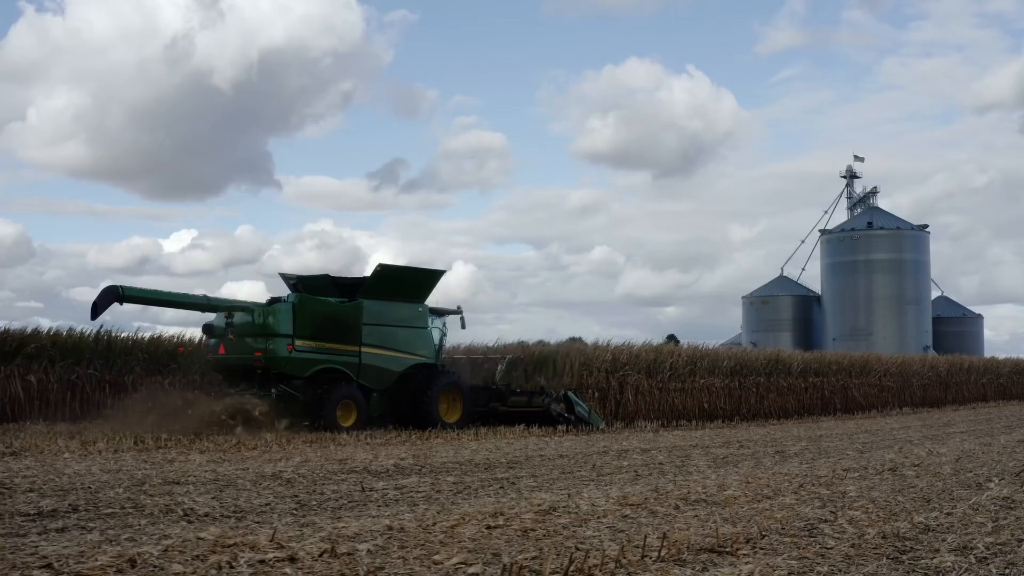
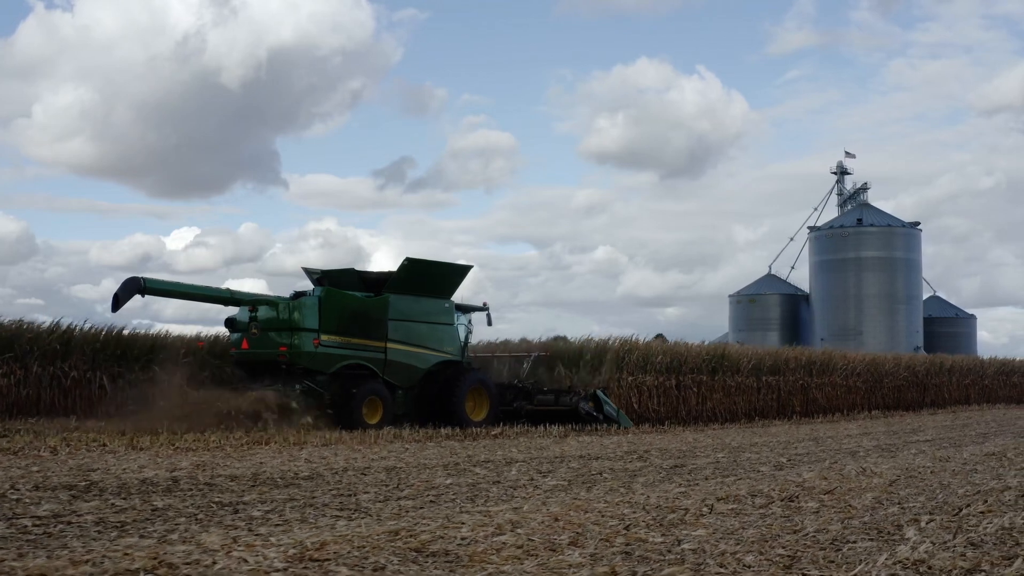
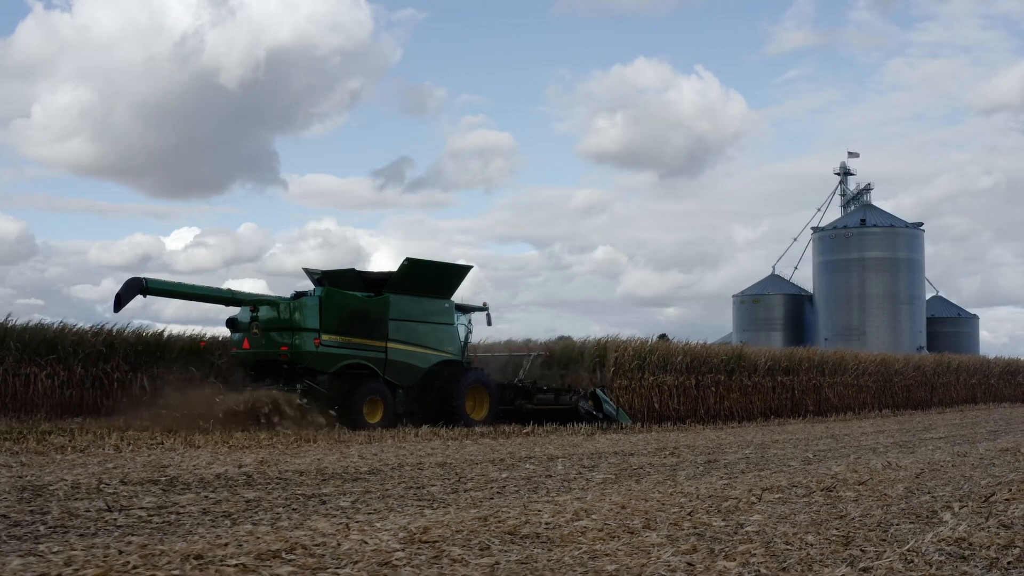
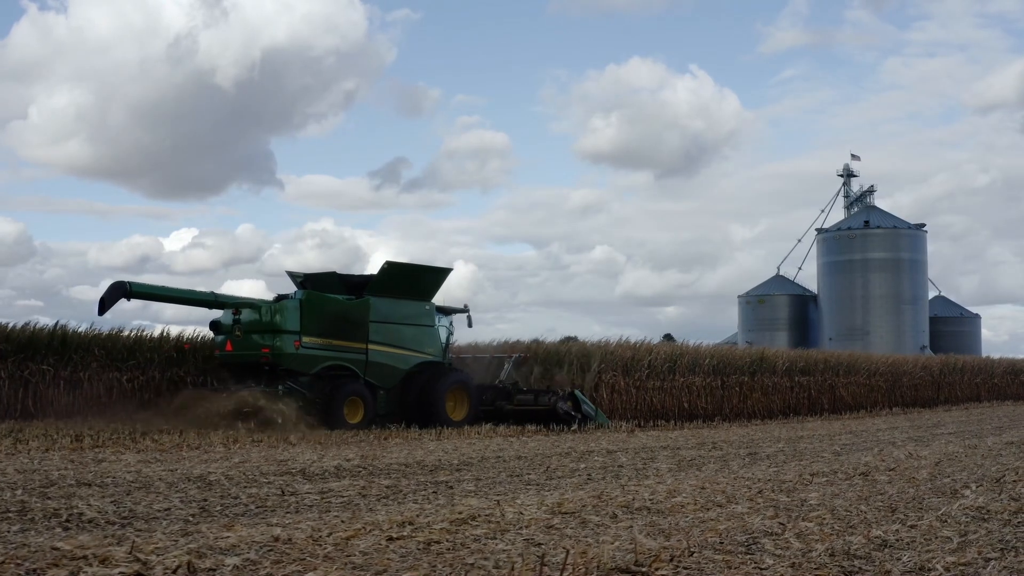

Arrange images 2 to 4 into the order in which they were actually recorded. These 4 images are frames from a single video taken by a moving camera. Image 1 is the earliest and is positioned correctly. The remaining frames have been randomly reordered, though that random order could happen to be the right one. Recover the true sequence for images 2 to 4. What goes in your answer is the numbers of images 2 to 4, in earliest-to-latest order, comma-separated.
4, 3, 2
